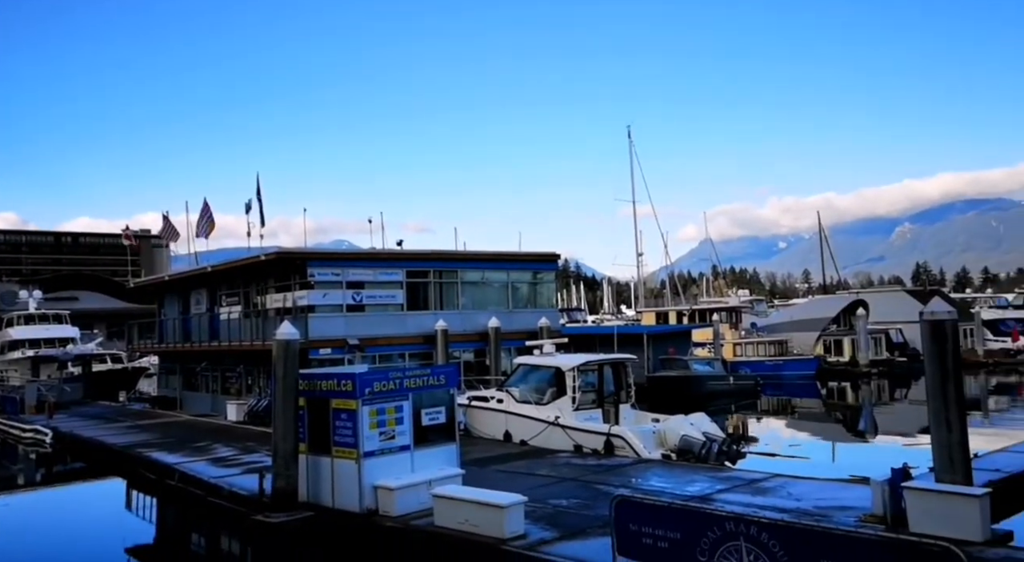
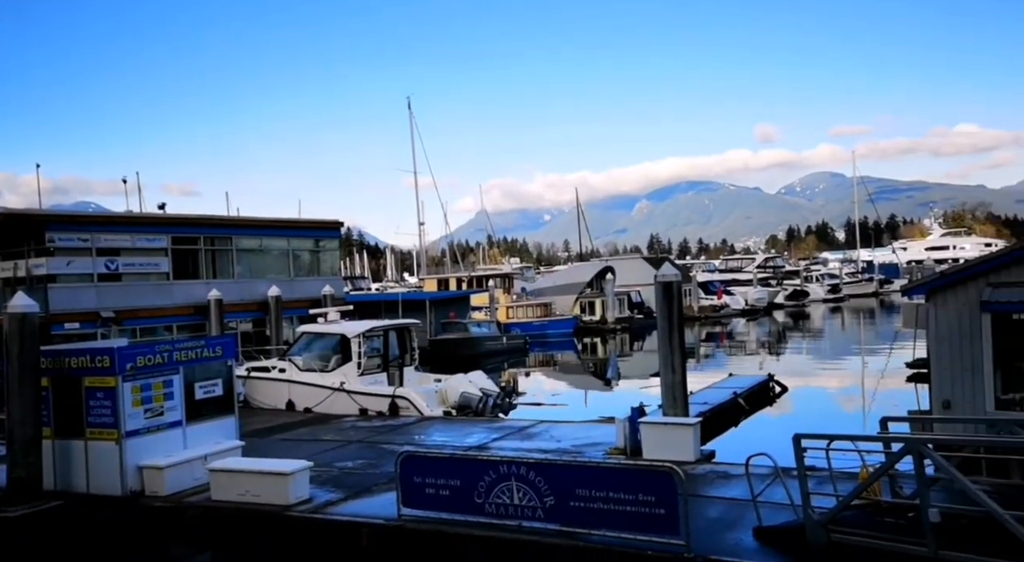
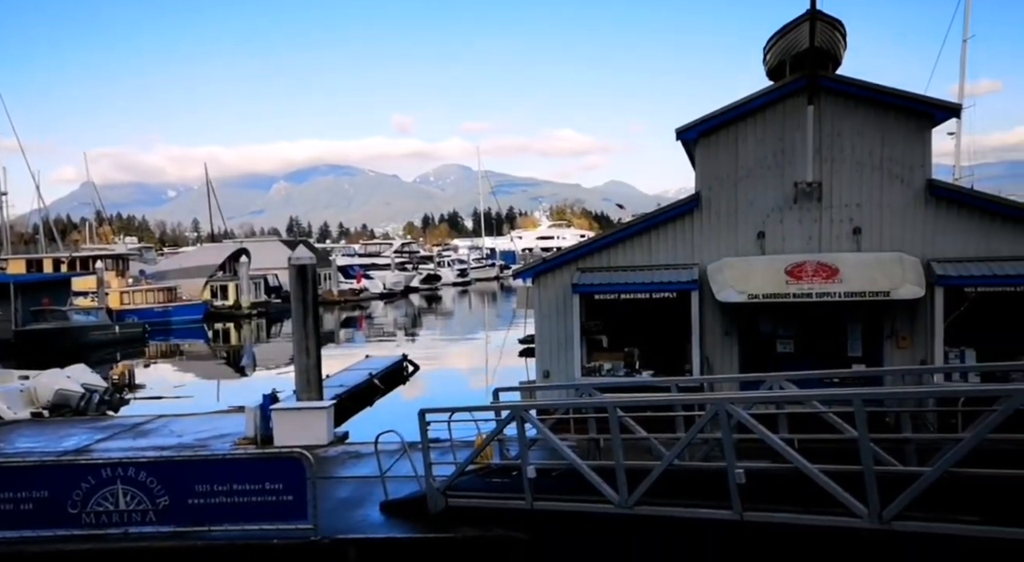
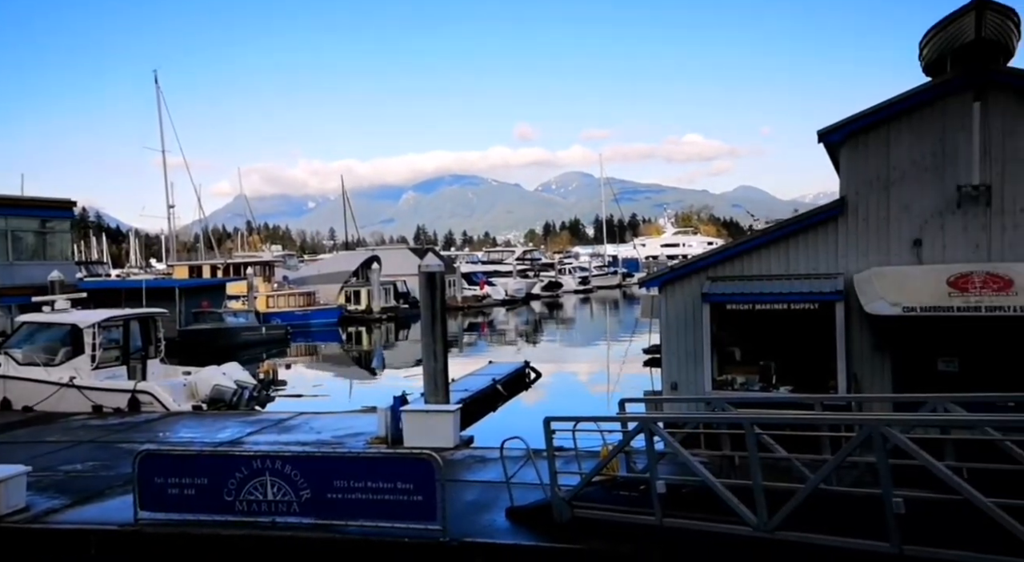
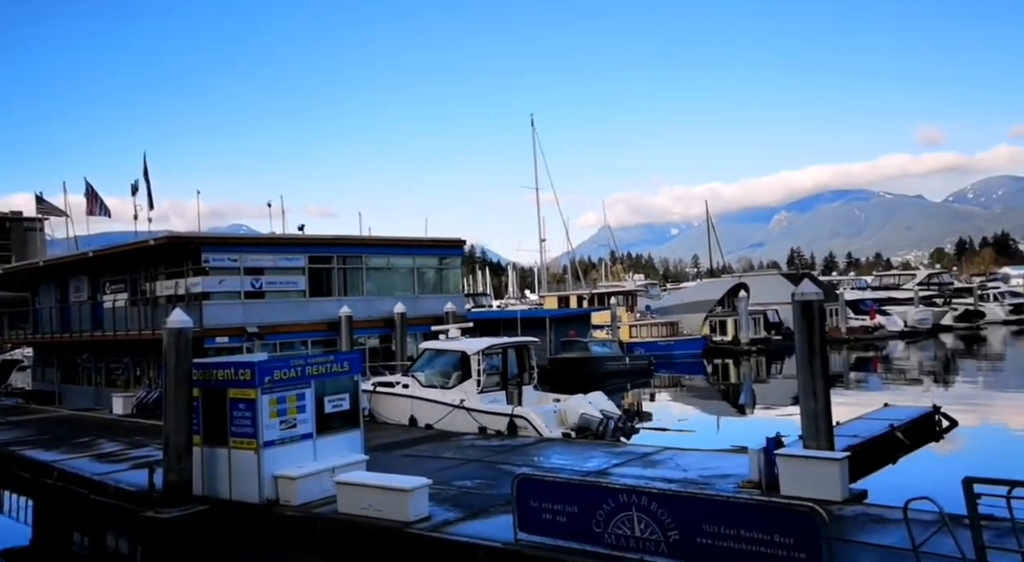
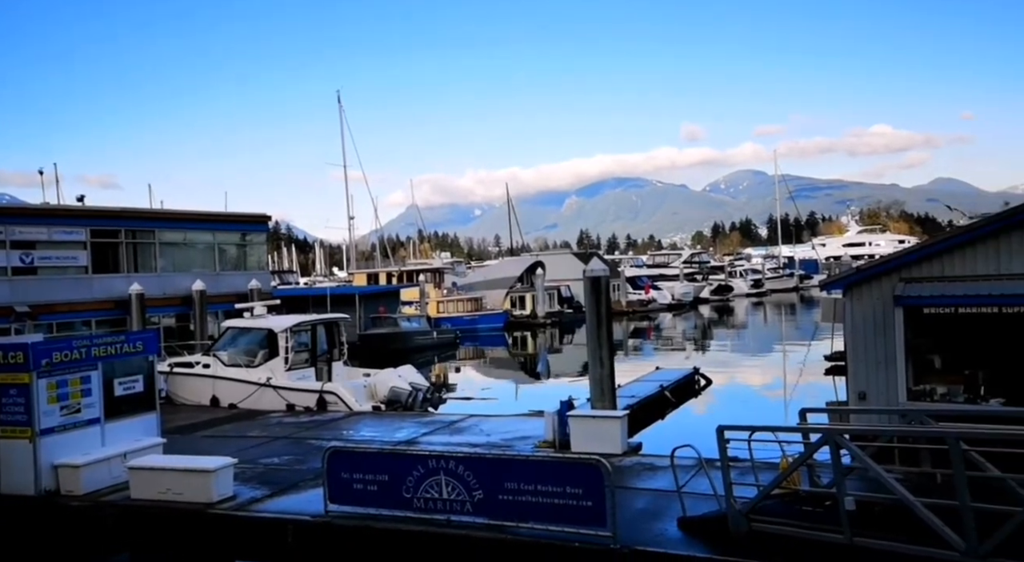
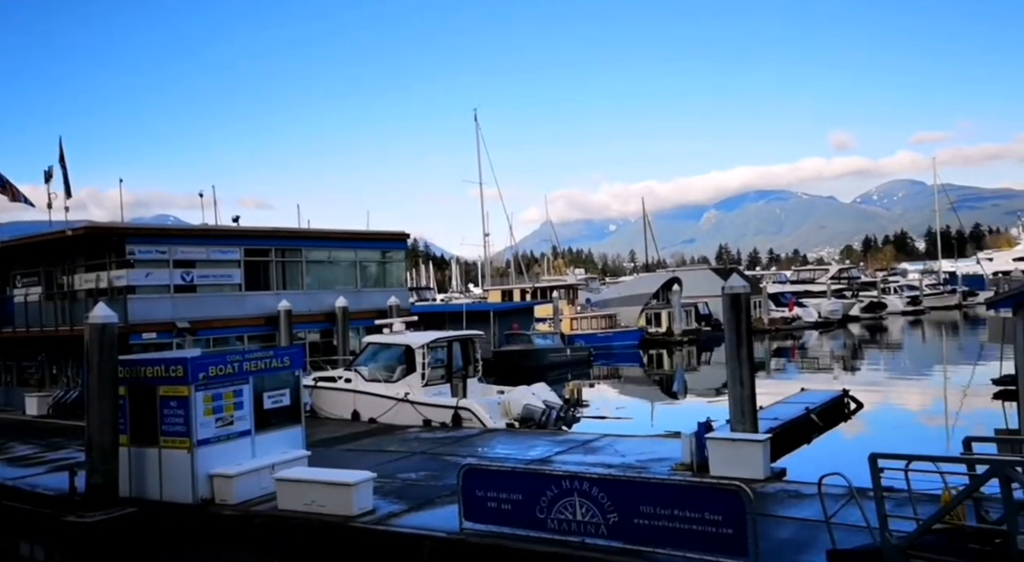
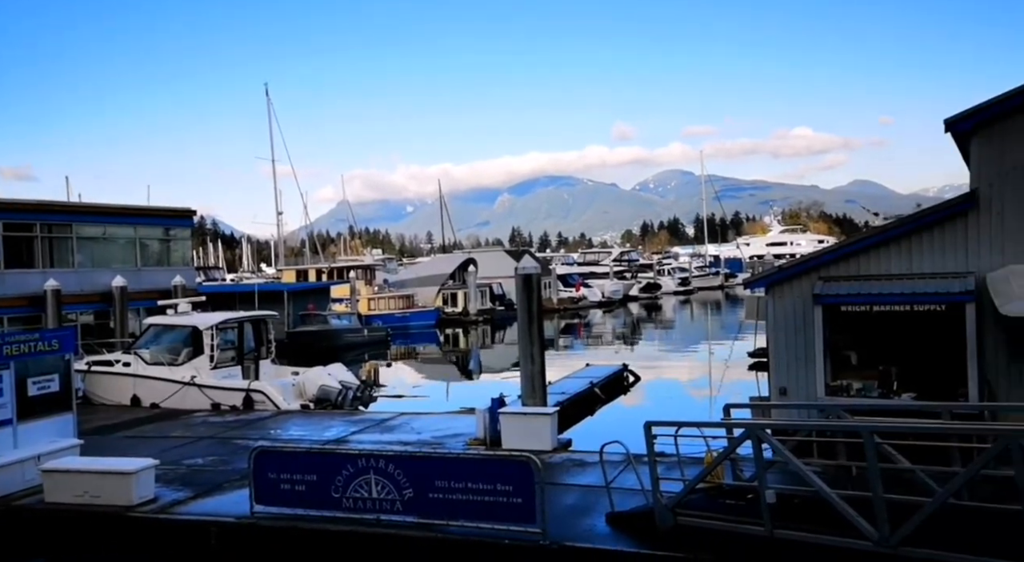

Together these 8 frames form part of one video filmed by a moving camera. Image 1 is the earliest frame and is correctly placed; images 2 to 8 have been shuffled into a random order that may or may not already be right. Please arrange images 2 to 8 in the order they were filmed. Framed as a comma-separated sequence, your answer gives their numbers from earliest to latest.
5, 7, 2, 6, 8, 4, 3
